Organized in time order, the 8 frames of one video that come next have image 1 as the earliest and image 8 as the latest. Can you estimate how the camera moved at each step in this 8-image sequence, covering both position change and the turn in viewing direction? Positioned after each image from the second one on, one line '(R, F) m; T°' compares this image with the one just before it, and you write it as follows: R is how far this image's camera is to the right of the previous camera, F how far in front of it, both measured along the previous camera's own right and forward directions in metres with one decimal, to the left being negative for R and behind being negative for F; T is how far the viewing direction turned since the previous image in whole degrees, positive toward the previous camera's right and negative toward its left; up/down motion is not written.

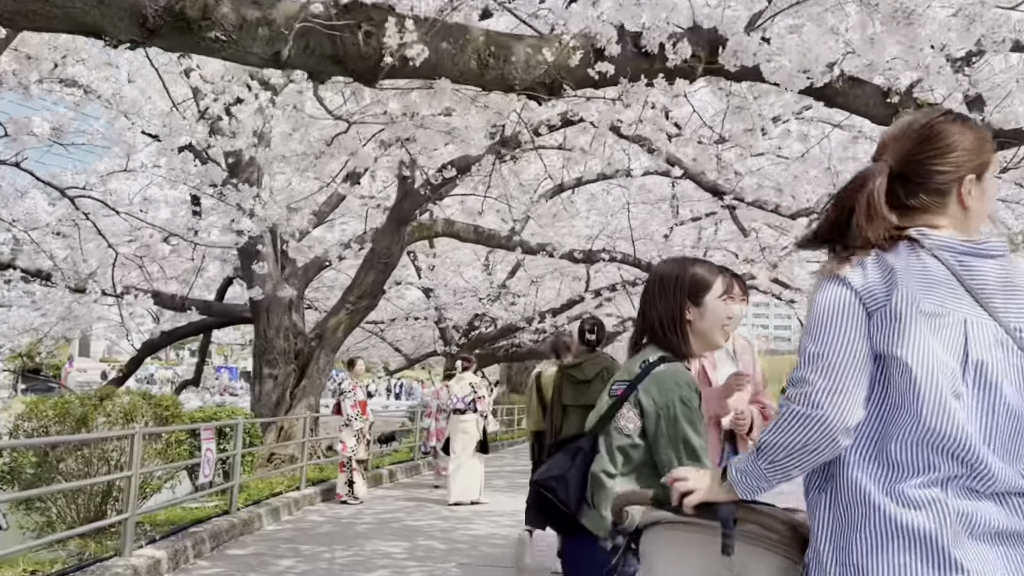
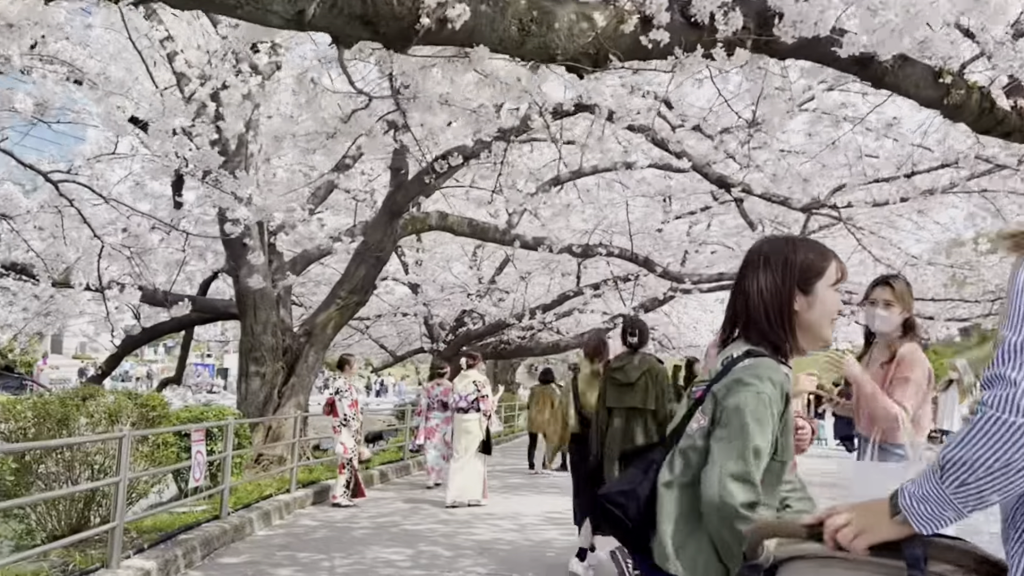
(-0.2, +0.3) m; +1°
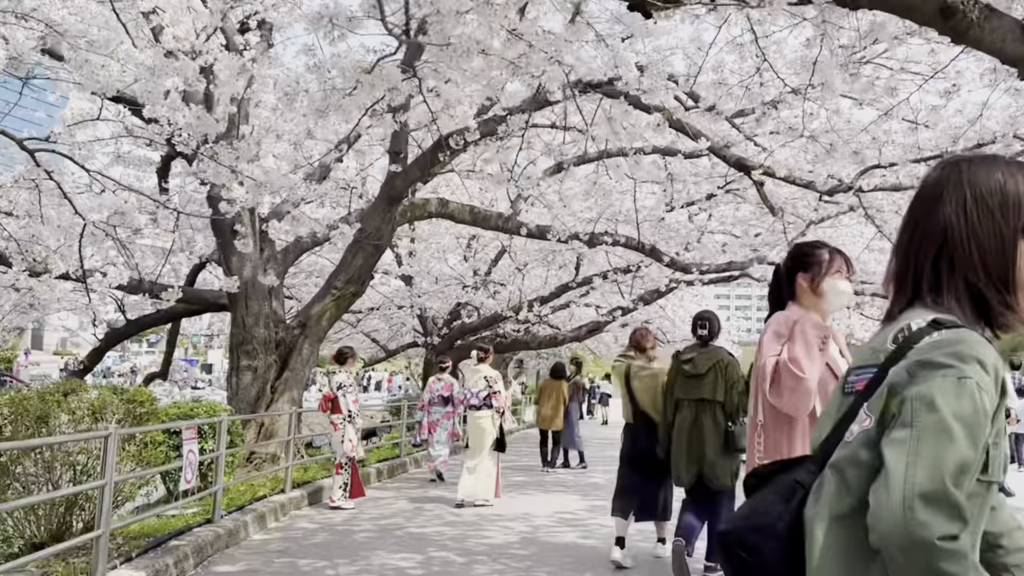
(-0.2, +0.5) m; +1°
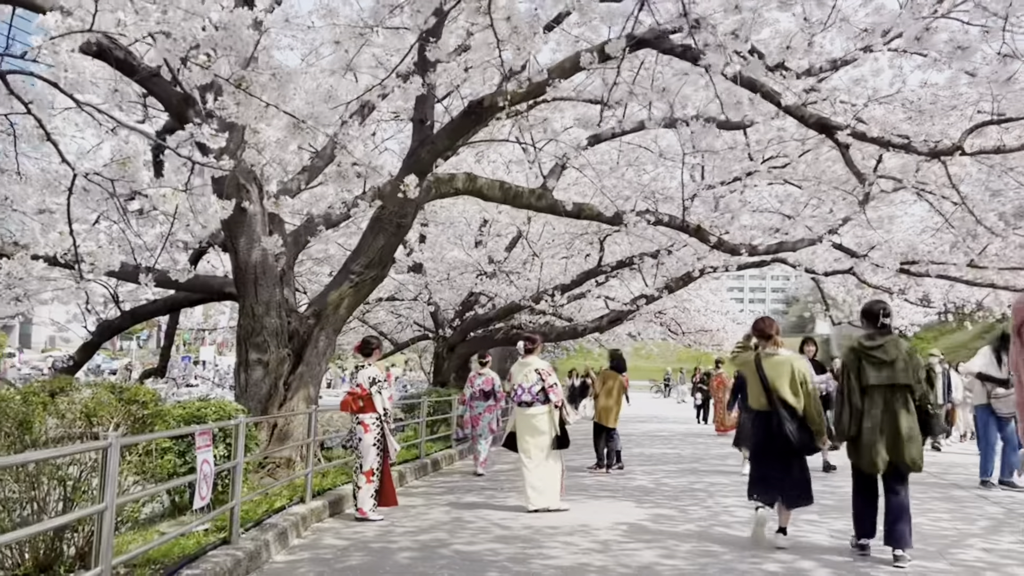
(-0.5, +1.1) m; +1°
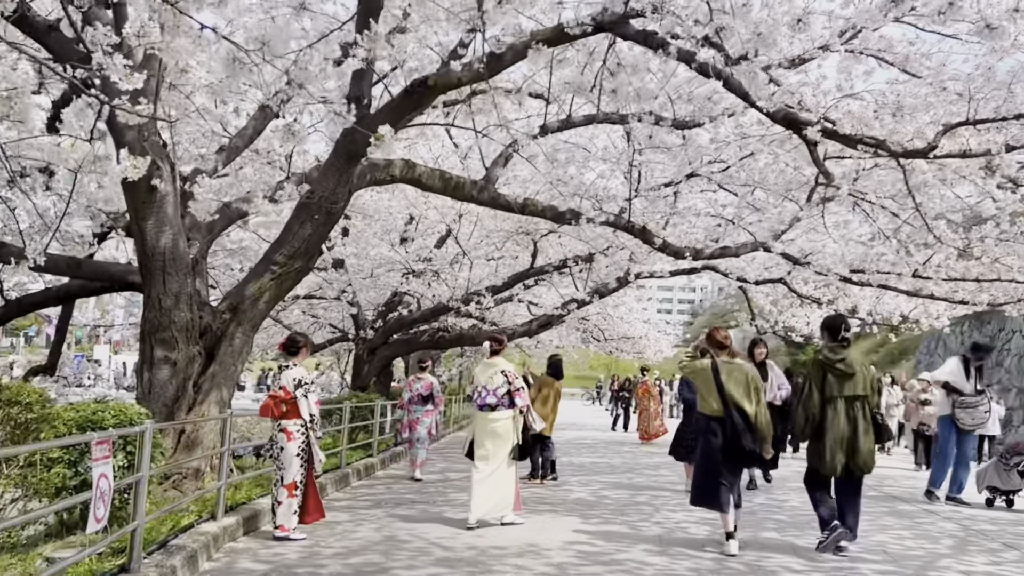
(-0.3, +0.7) m; +6°
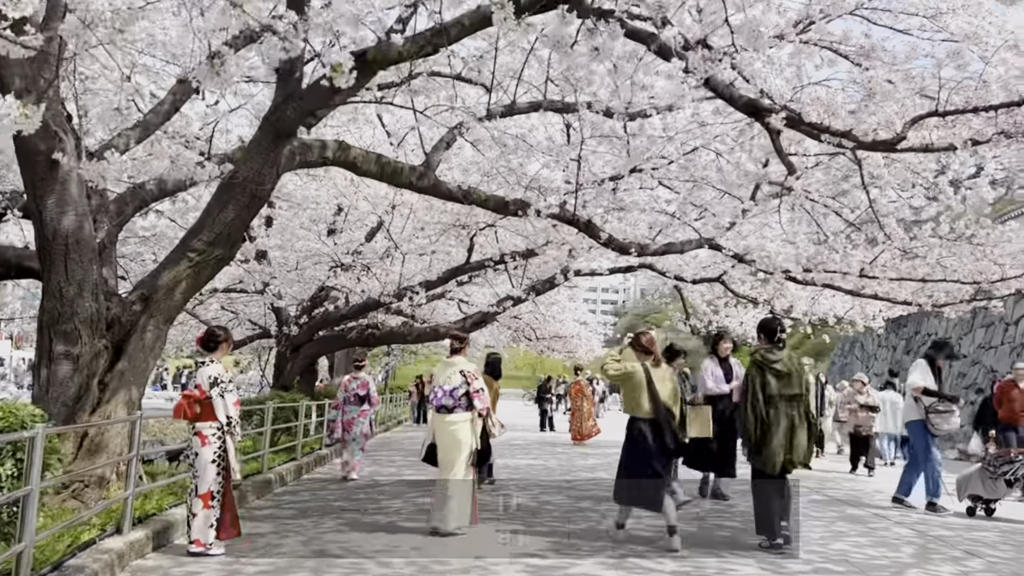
(-0.2, +0.5) m; +5°
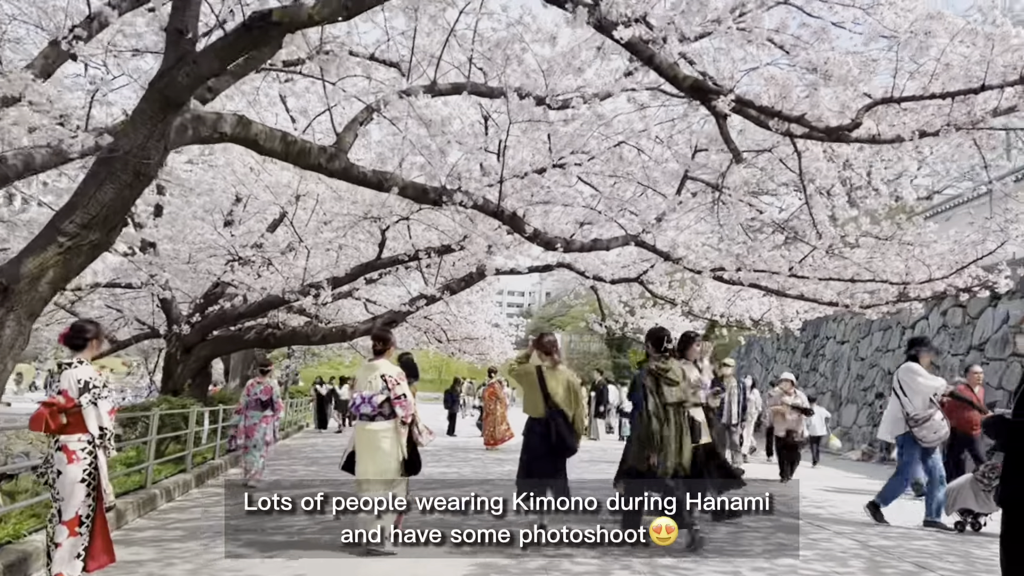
(-0.1, +0.7) m; +6°
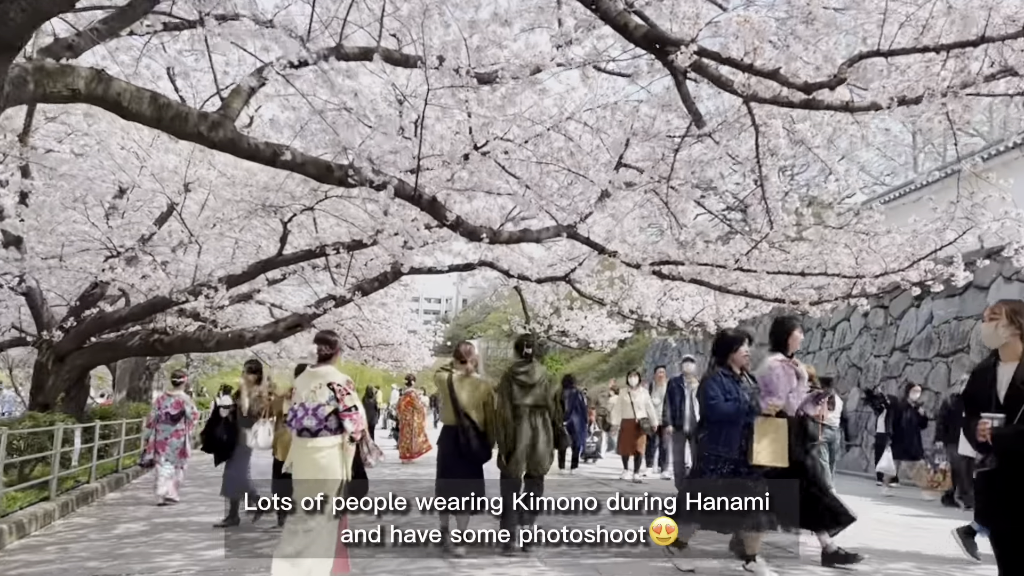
(0.0, +1.1) m; +6°
